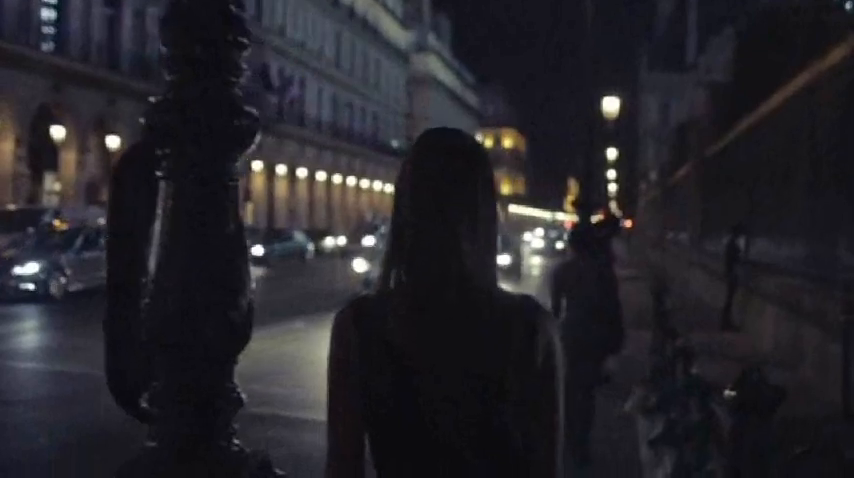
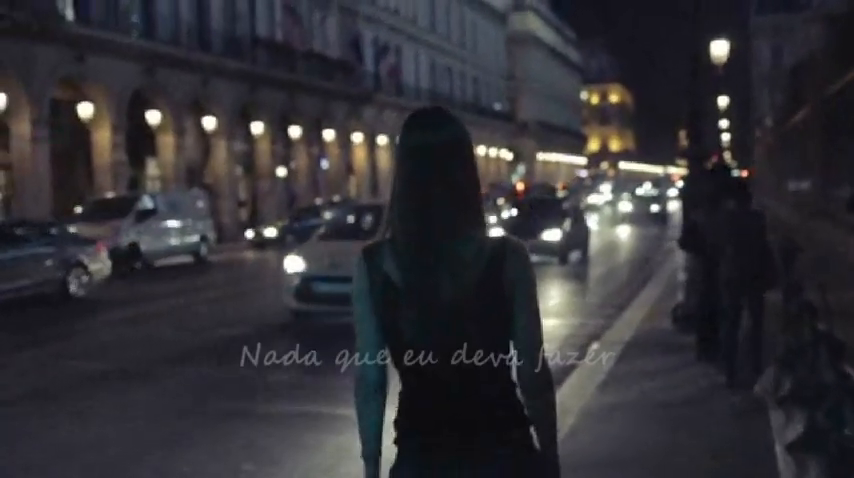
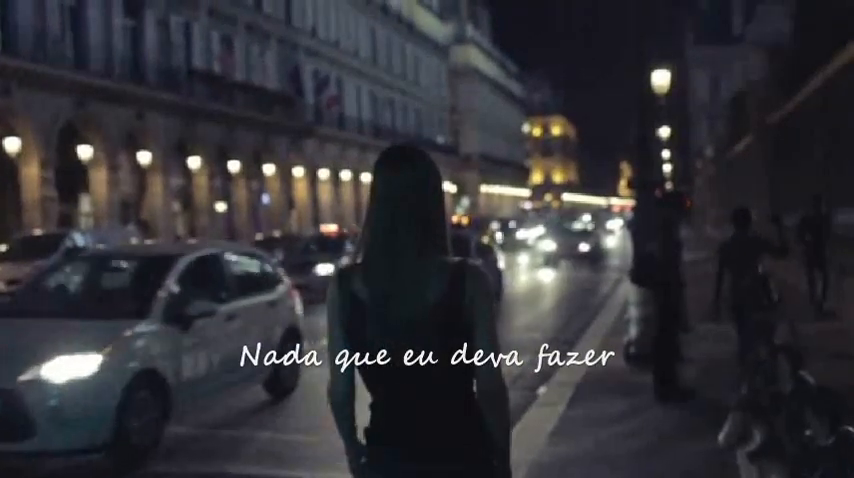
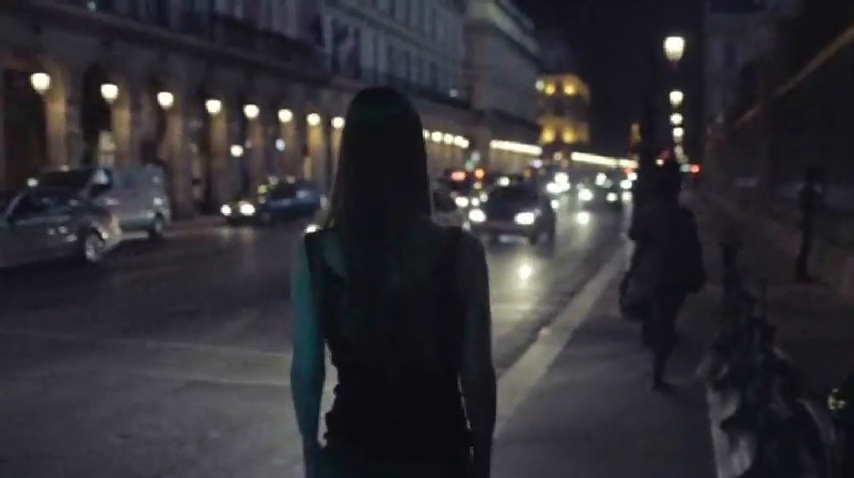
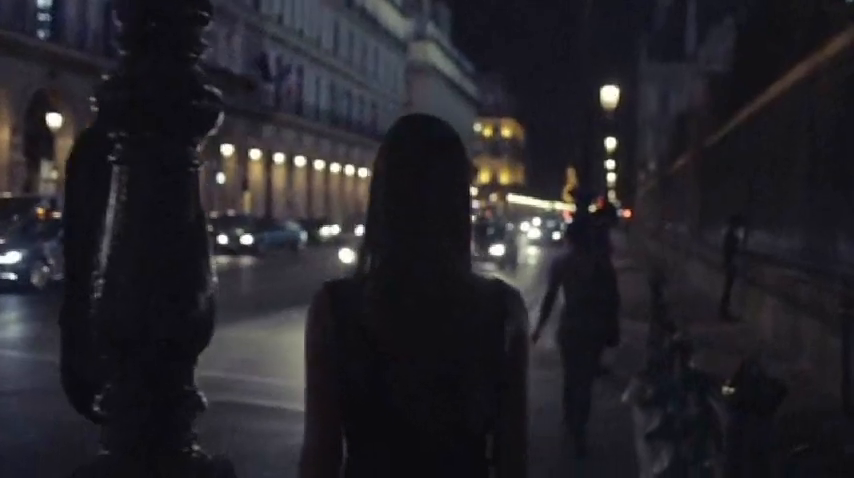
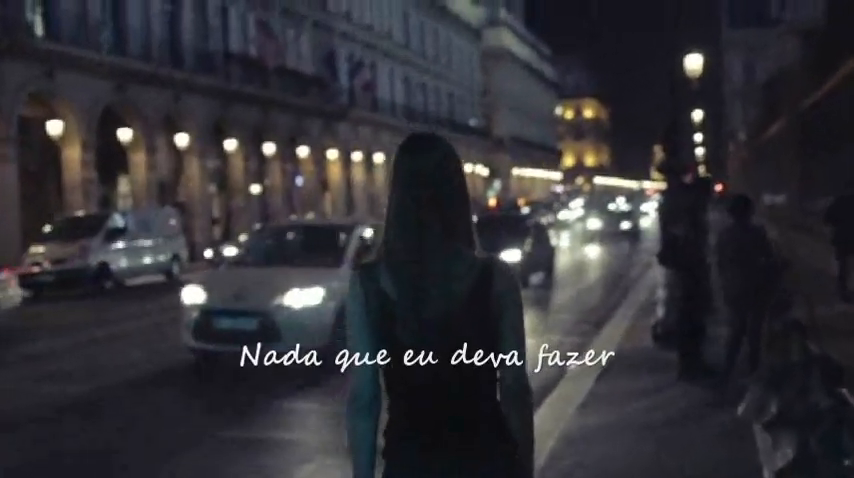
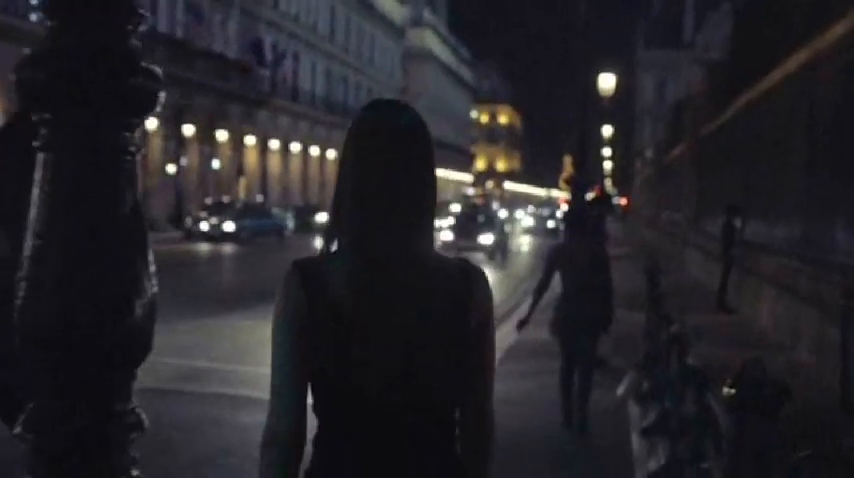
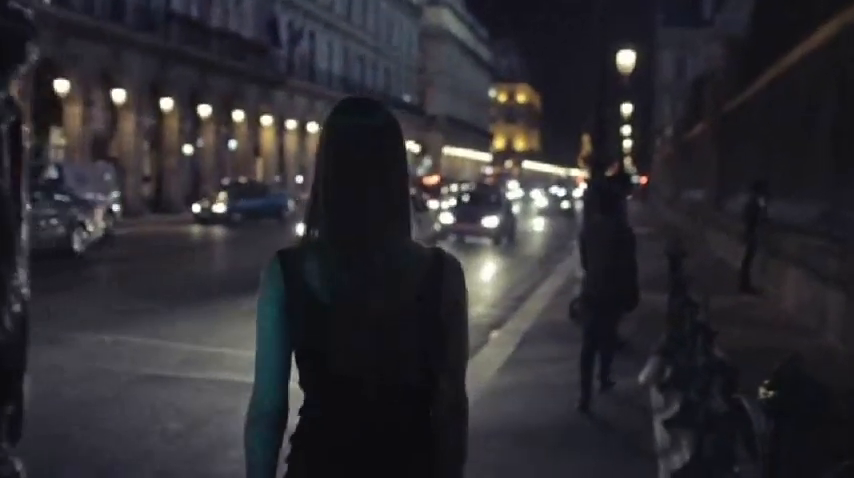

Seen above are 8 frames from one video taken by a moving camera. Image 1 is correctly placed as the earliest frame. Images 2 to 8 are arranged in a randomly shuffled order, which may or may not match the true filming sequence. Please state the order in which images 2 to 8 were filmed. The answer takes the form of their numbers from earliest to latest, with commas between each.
5, 7, 8, 4, 2, 6, 3
